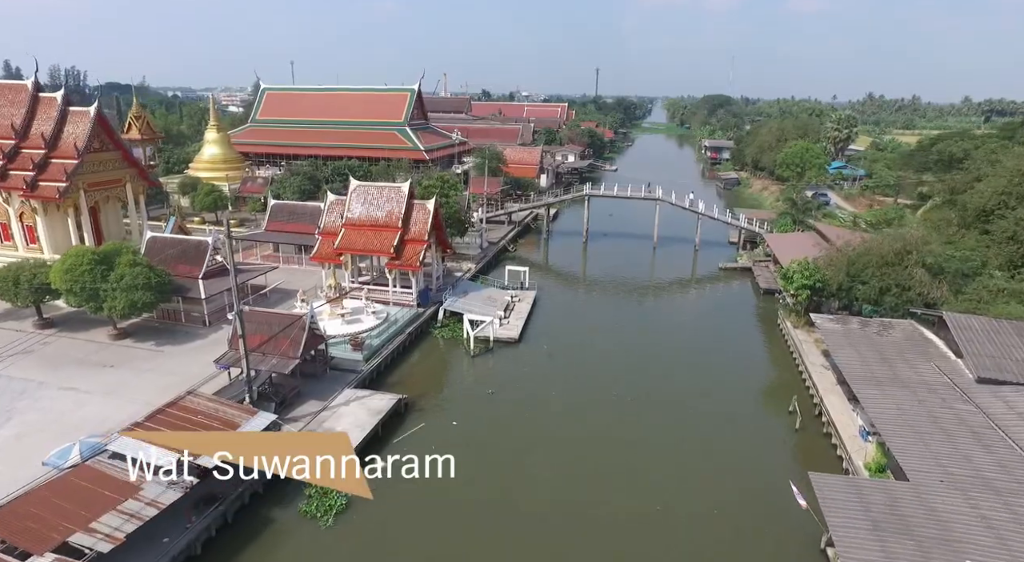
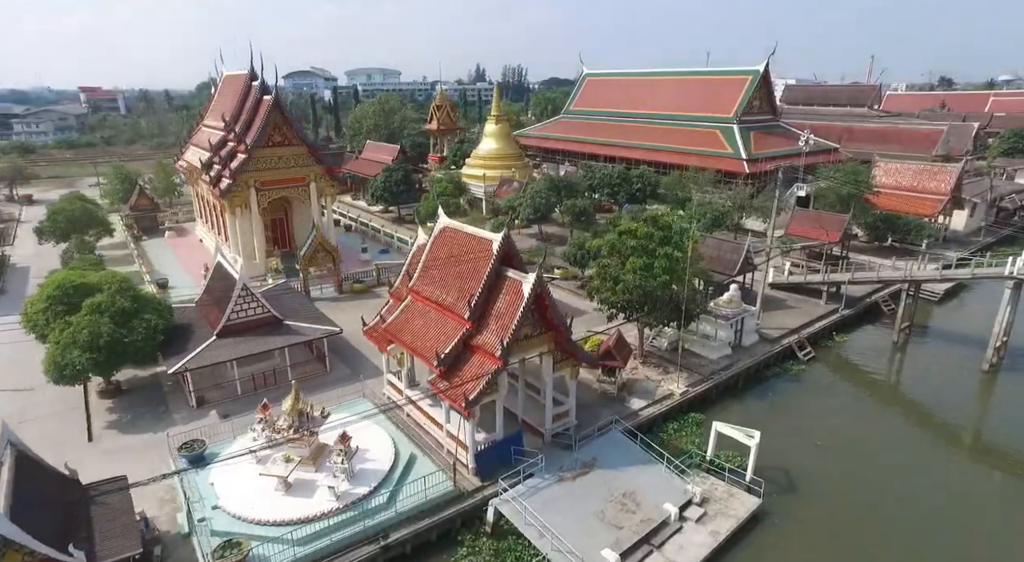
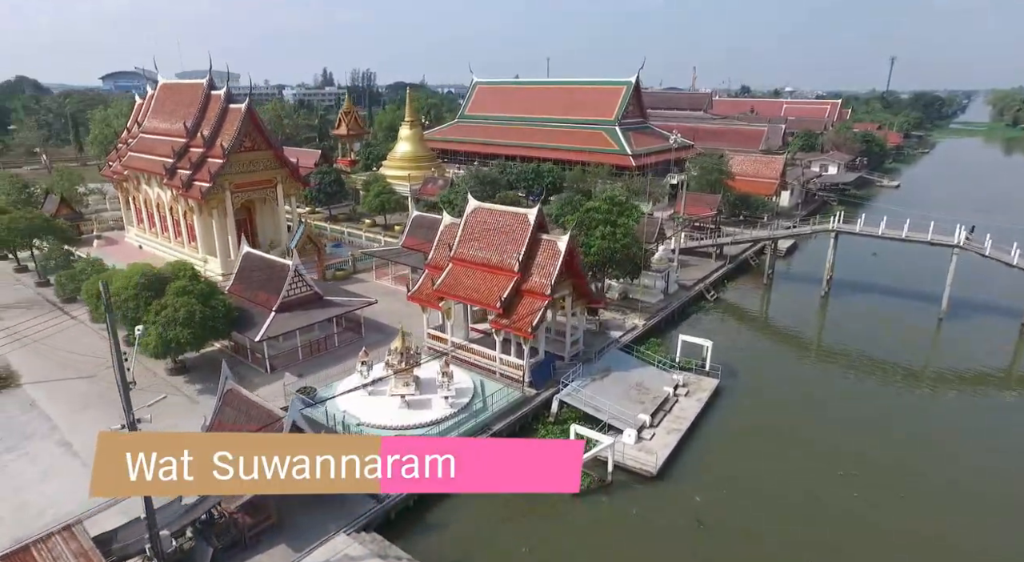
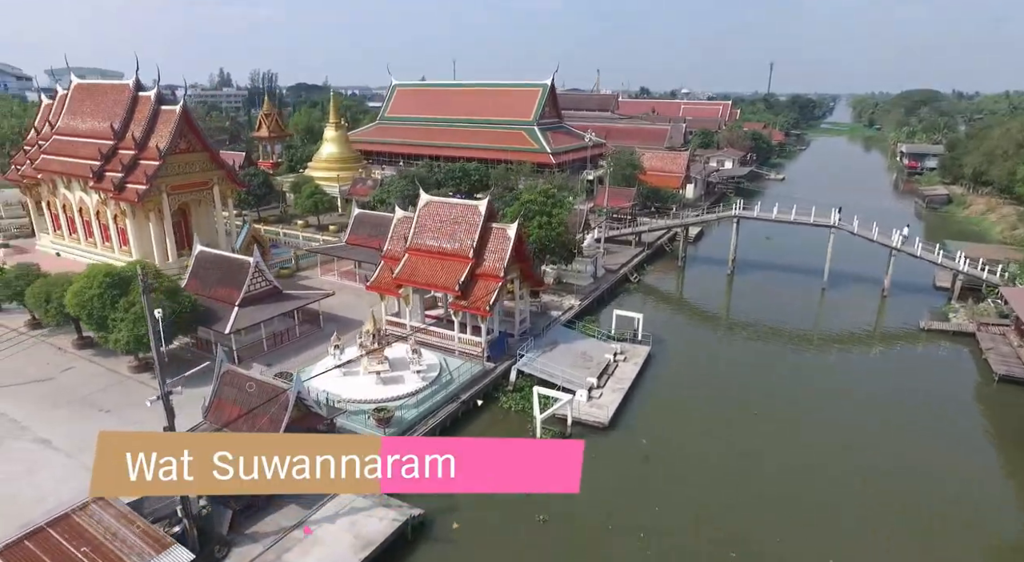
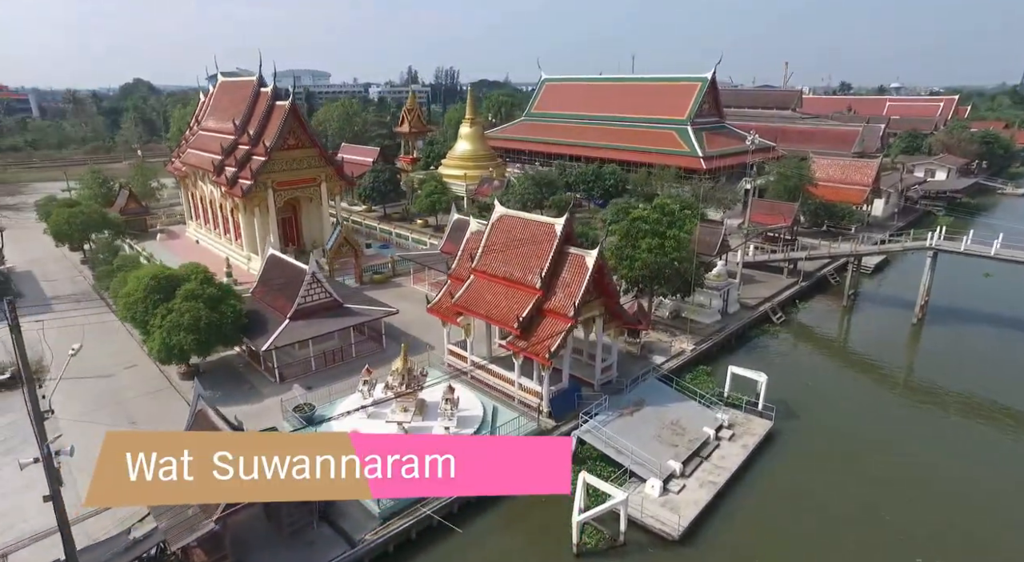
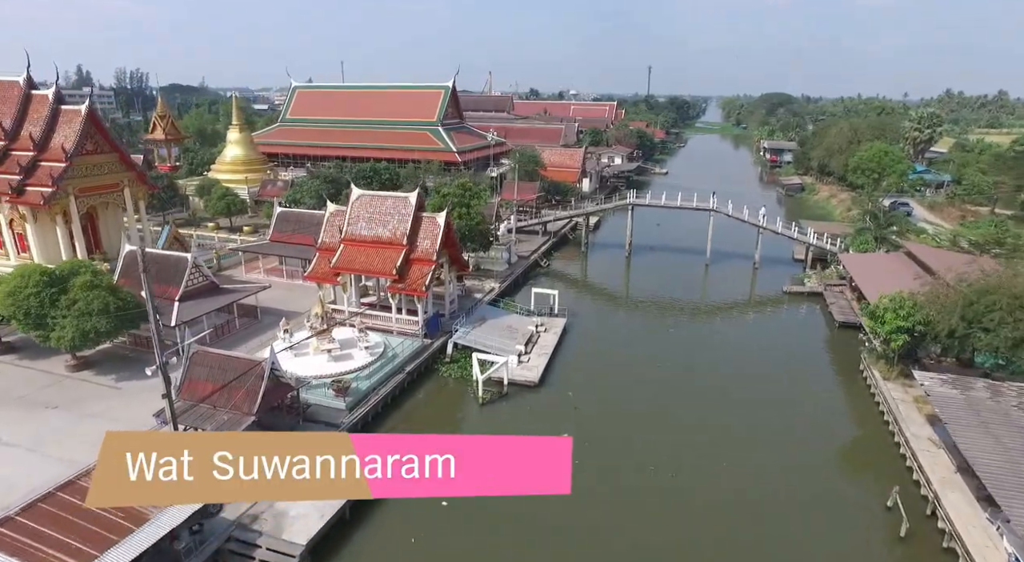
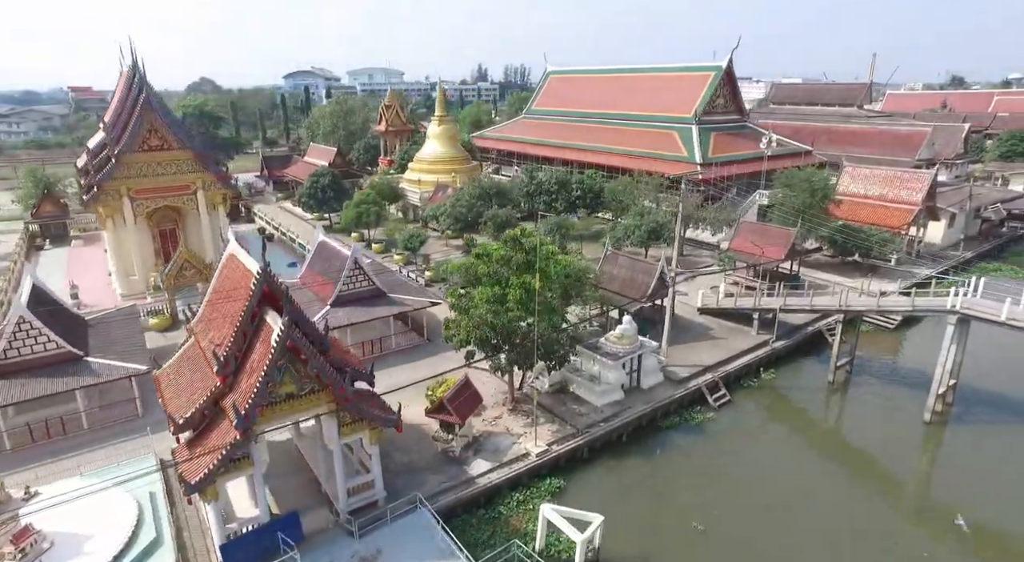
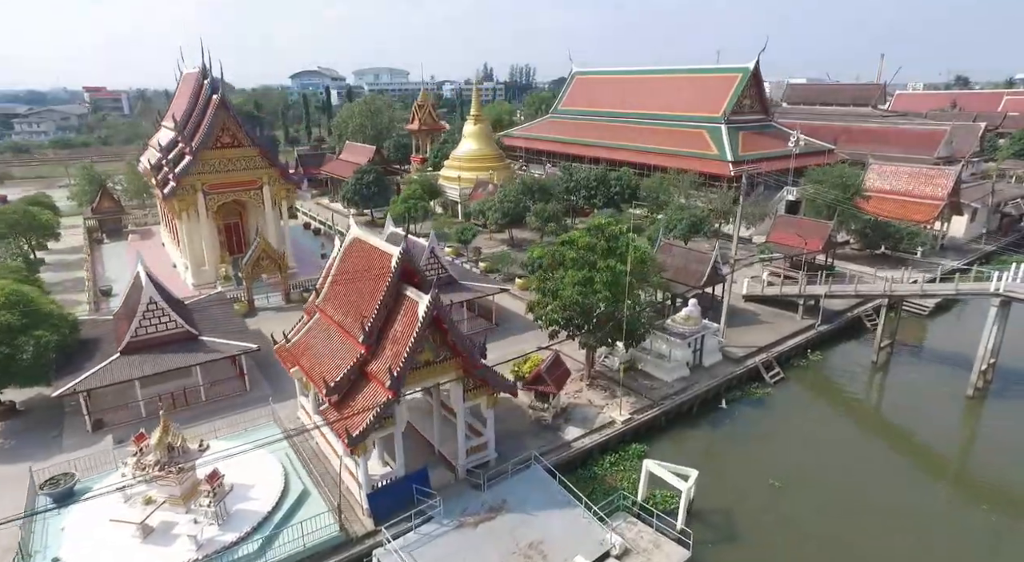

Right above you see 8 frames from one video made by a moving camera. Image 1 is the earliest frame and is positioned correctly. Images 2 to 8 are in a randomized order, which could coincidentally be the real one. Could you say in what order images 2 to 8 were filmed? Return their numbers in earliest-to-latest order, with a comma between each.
6, 4, 3, 5, 2, 8, 7
